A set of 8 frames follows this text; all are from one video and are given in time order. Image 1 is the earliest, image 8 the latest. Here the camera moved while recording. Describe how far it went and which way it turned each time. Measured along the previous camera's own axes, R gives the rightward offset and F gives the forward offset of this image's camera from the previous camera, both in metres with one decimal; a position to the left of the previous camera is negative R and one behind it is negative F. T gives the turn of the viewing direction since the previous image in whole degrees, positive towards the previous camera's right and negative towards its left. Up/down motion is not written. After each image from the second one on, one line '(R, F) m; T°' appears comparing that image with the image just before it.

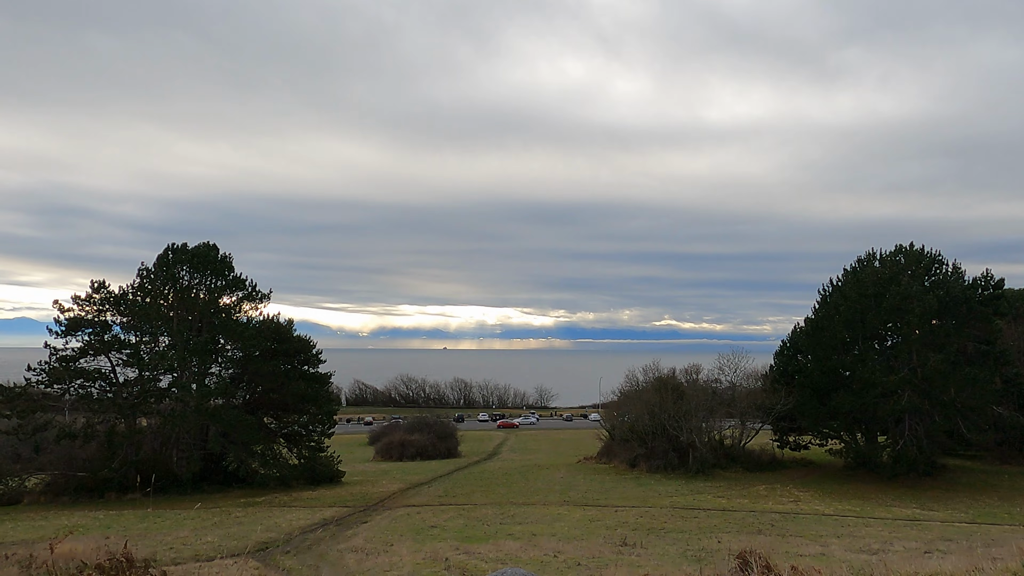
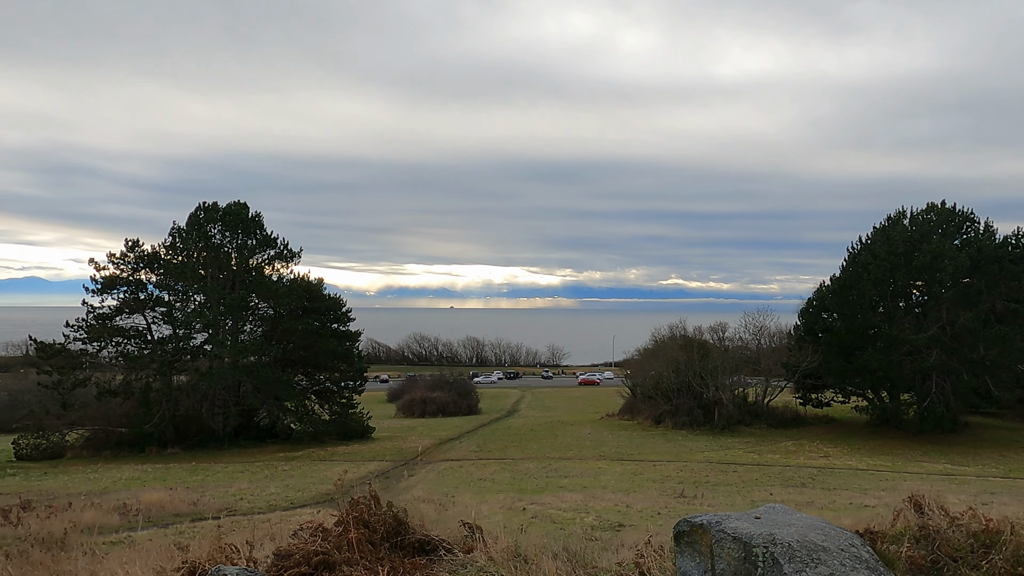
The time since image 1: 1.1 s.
(-0.9, -0.1) m; -1°
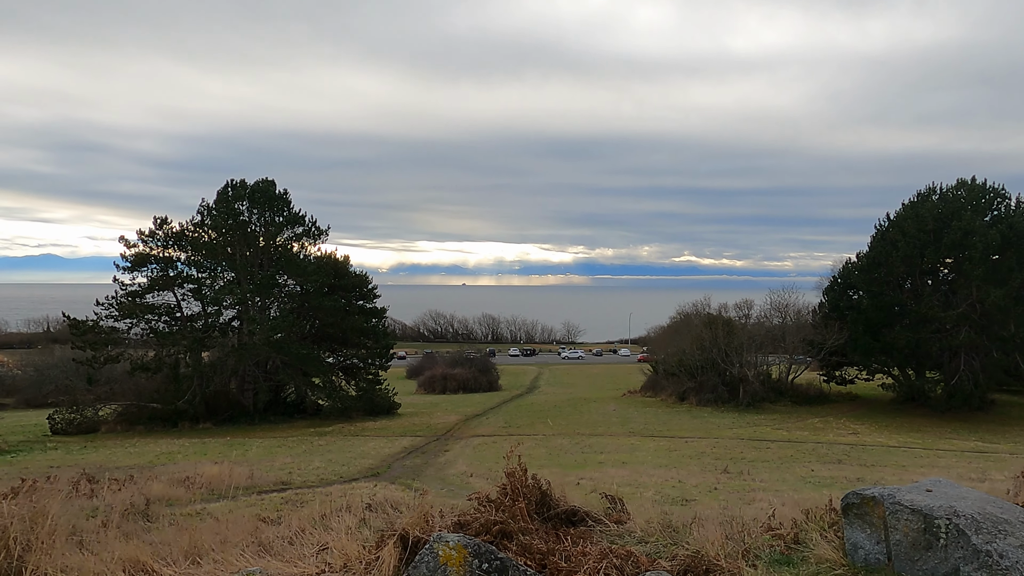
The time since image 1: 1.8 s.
(-0.5, 0.0) m; -1°
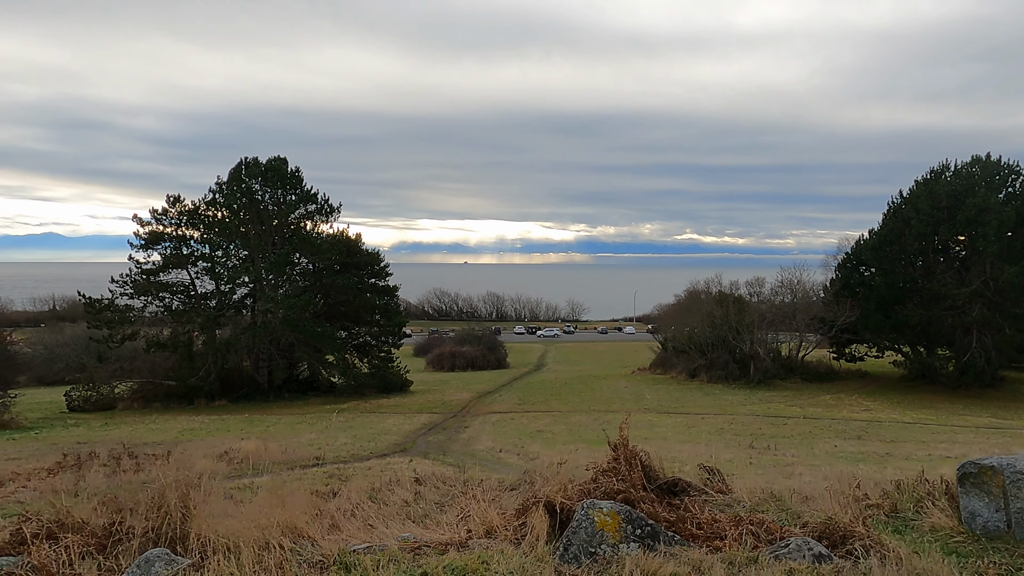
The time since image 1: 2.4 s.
(-0.4, 0.0) m; 0°
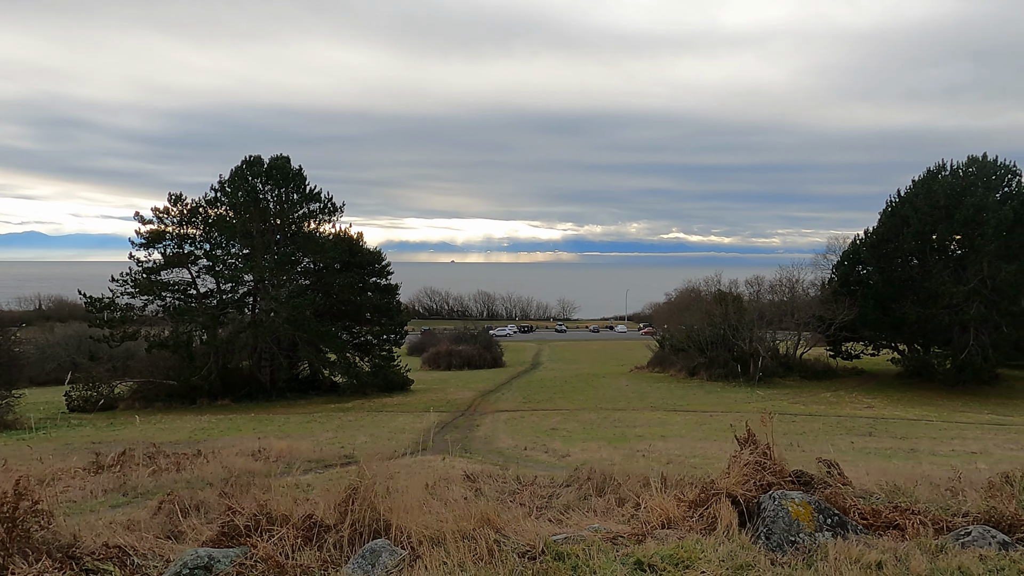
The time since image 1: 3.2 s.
(-0.6, -0.1) m; +1°
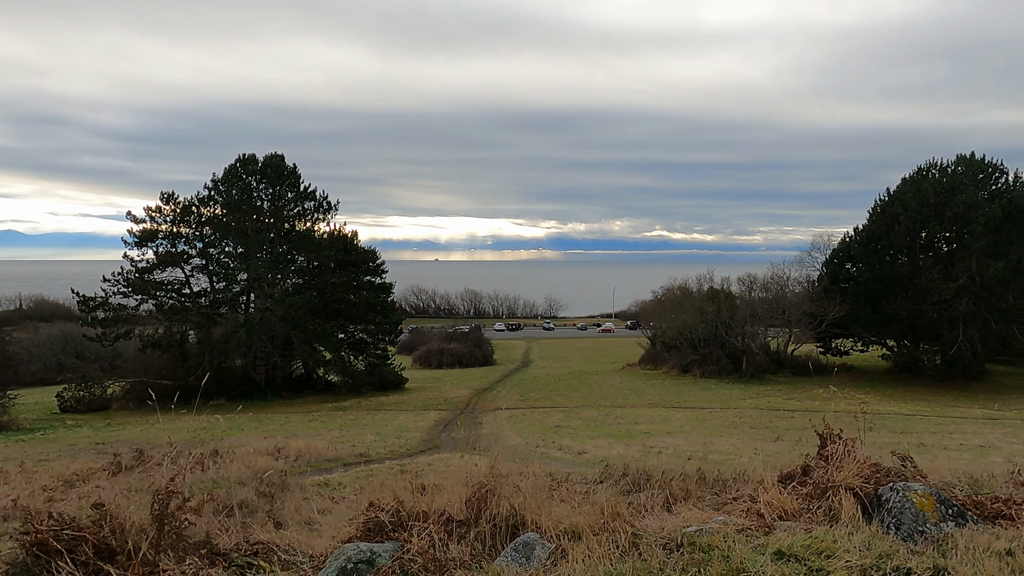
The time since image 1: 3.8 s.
(-0.4, -0.1) m; +1°
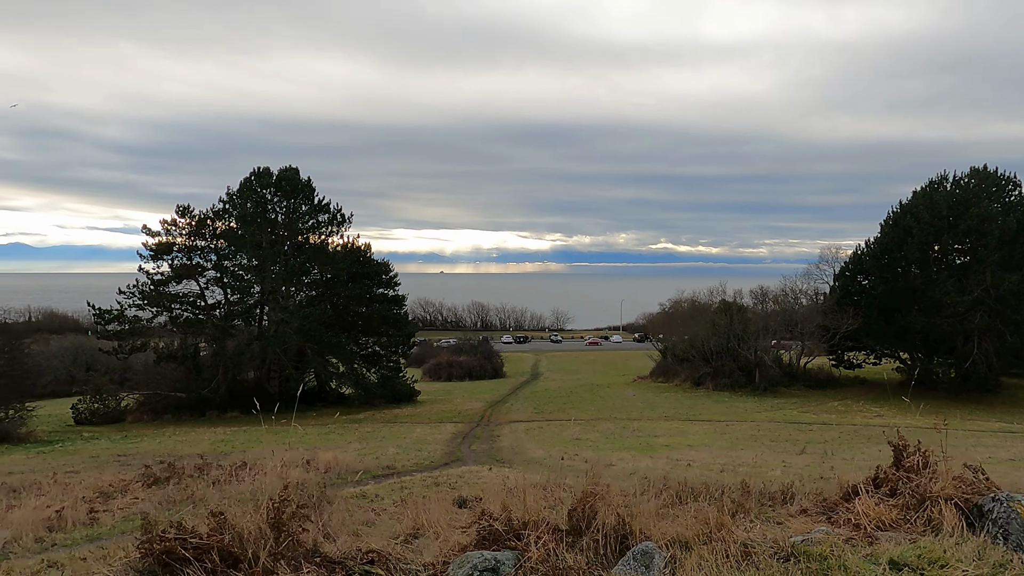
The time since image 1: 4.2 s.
(-0.3, 0.0) m; 0°
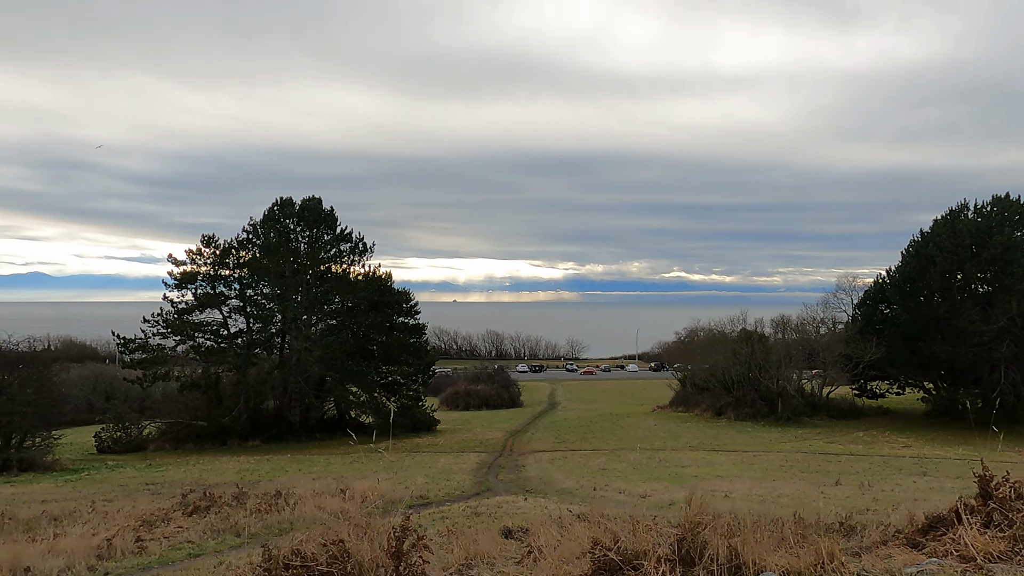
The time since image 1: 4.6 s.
(-0.3, 0.0) m; -1°
